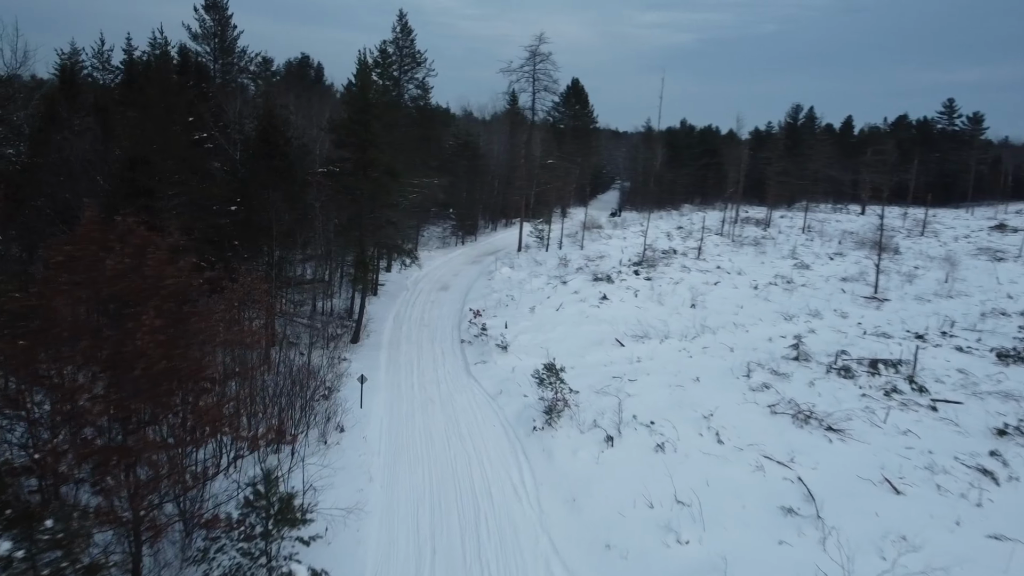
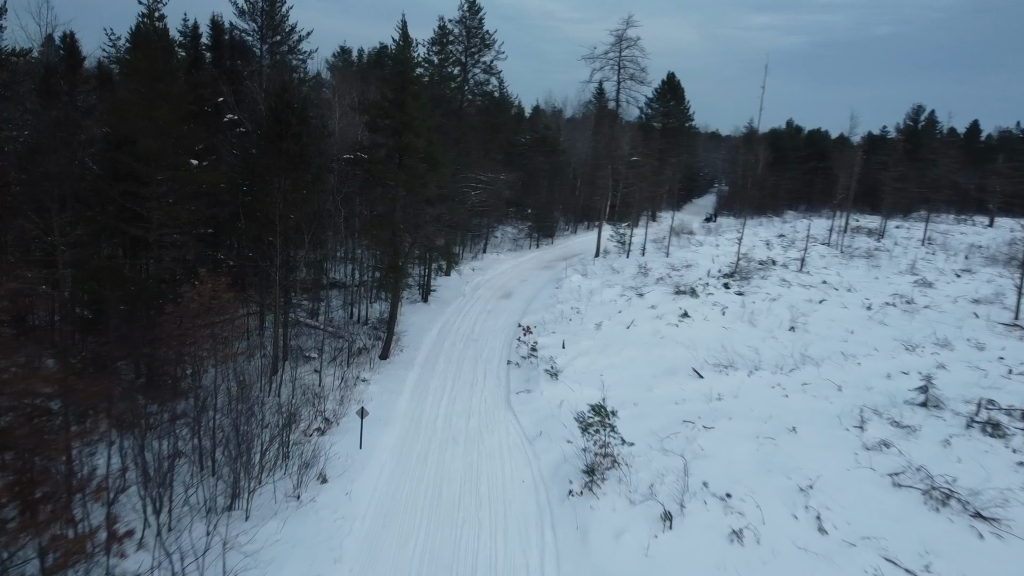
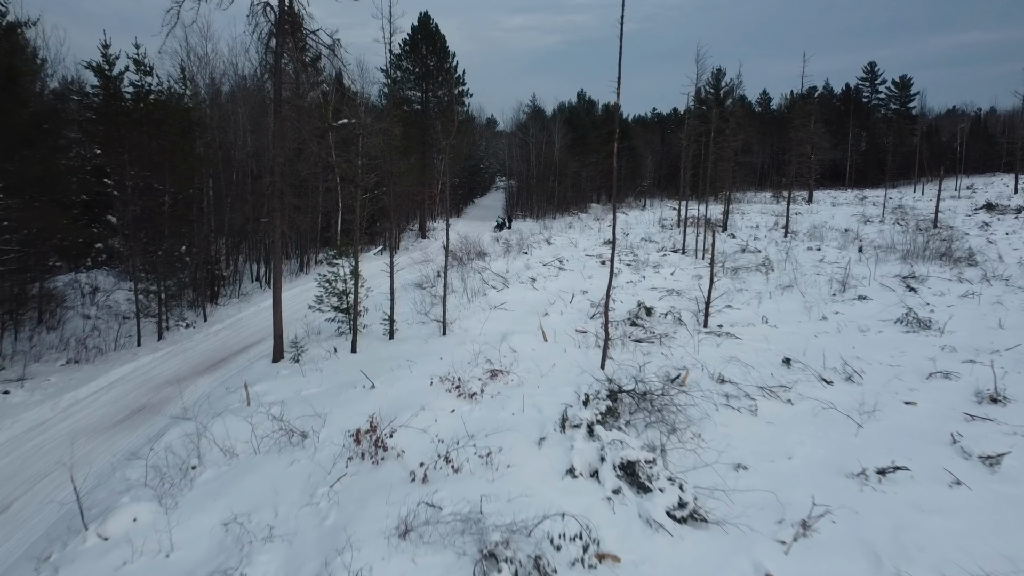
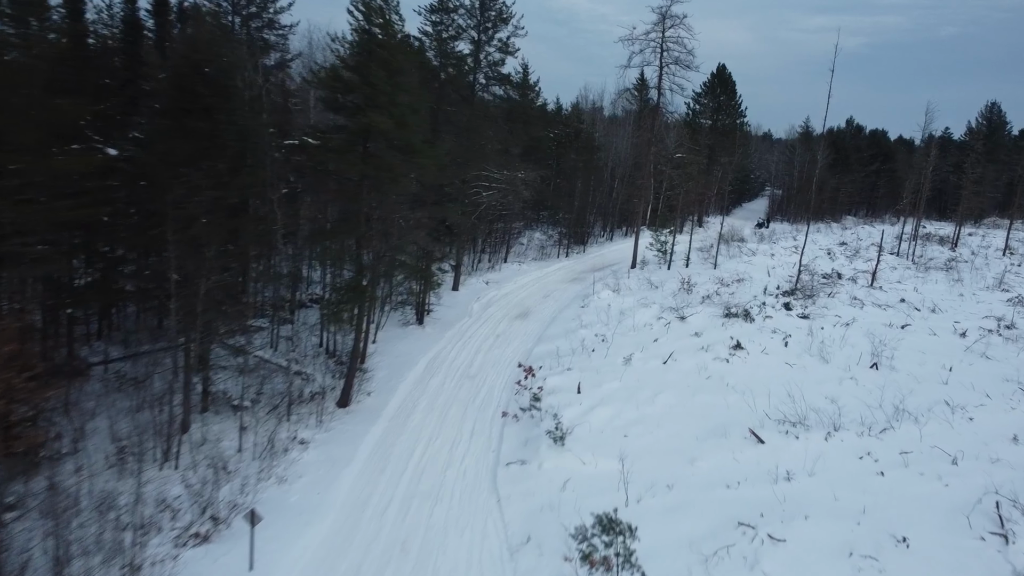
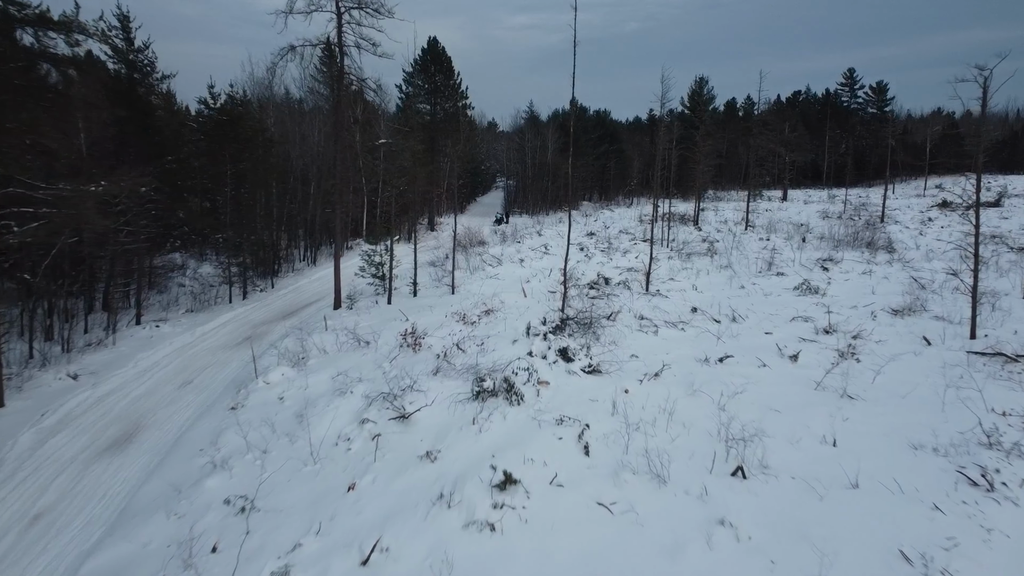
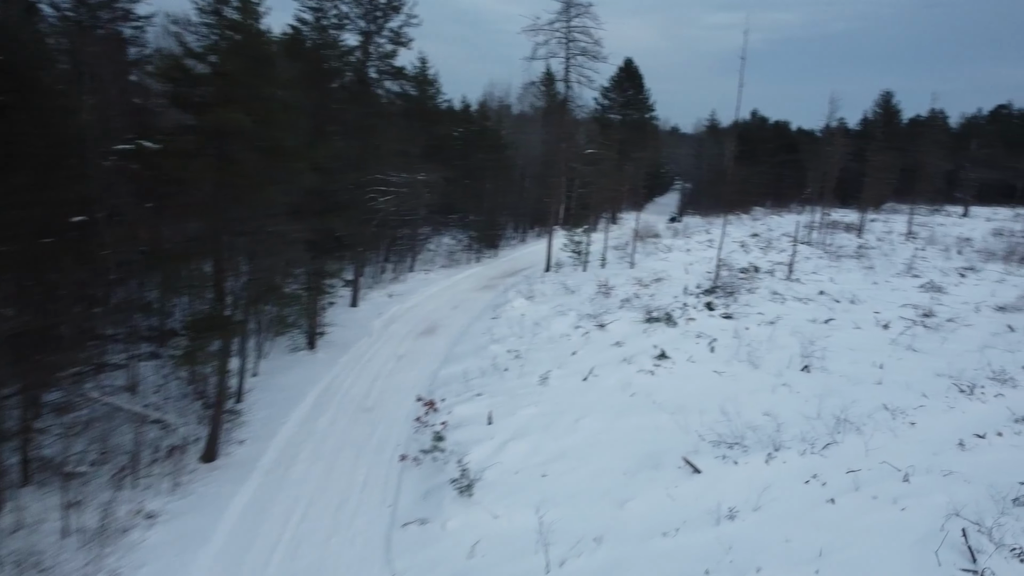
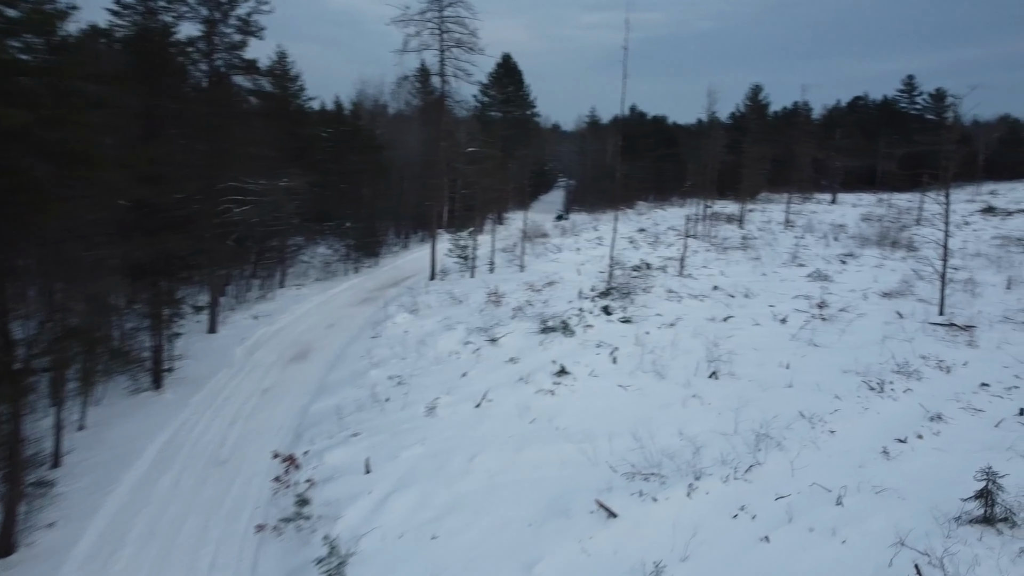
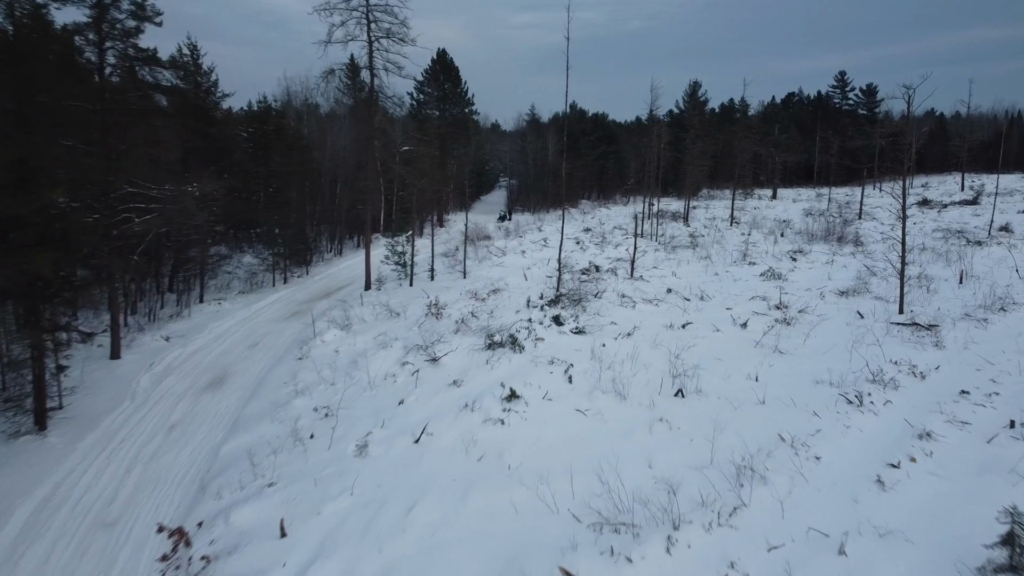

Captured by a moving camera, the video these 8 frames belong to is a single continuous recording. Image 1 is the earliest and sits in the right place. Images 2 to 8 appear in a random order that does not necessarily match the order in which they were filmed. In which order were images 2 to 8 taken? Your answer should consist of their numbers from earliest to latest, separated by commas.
2, 4, 6, 7, 8, 5, 3
